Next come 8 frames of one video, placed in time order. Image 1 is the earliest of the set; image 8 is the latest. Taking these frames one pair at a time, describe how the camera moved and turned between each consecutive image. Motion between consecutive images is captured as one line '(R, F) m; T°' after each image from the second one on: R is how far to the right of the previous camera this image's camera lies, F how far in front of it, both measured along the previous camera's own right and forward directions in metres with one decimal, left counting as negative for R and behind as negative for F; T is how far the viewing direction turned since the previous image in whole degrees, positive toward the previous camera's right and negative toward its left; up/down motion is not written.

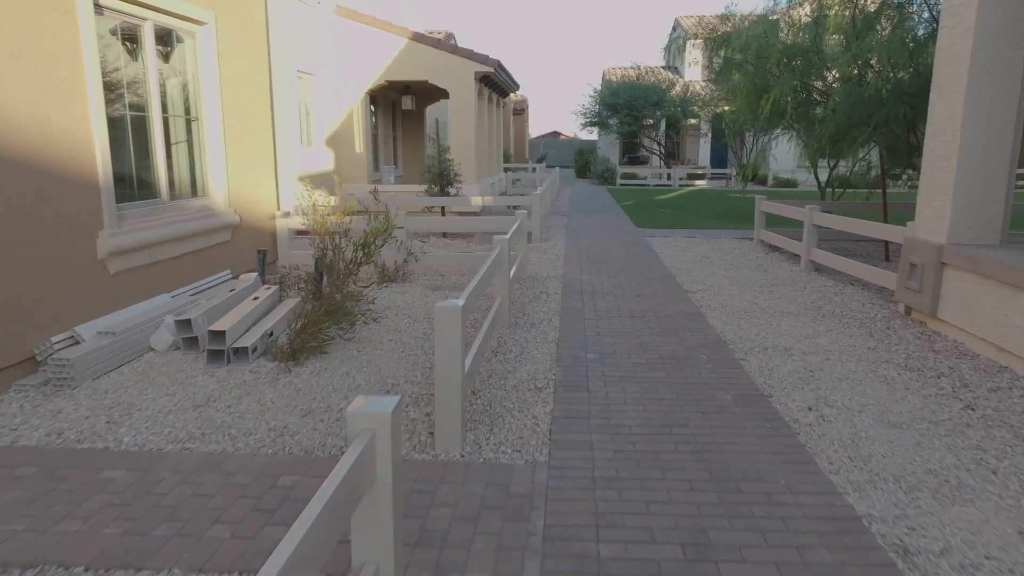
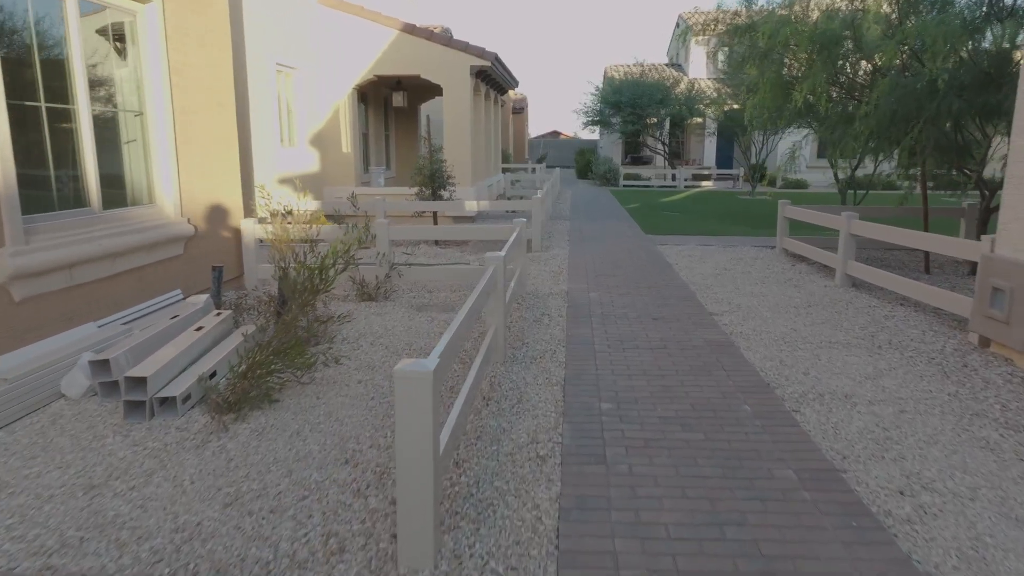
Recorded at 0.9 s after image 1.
(0.0, +1.1) m; 0°
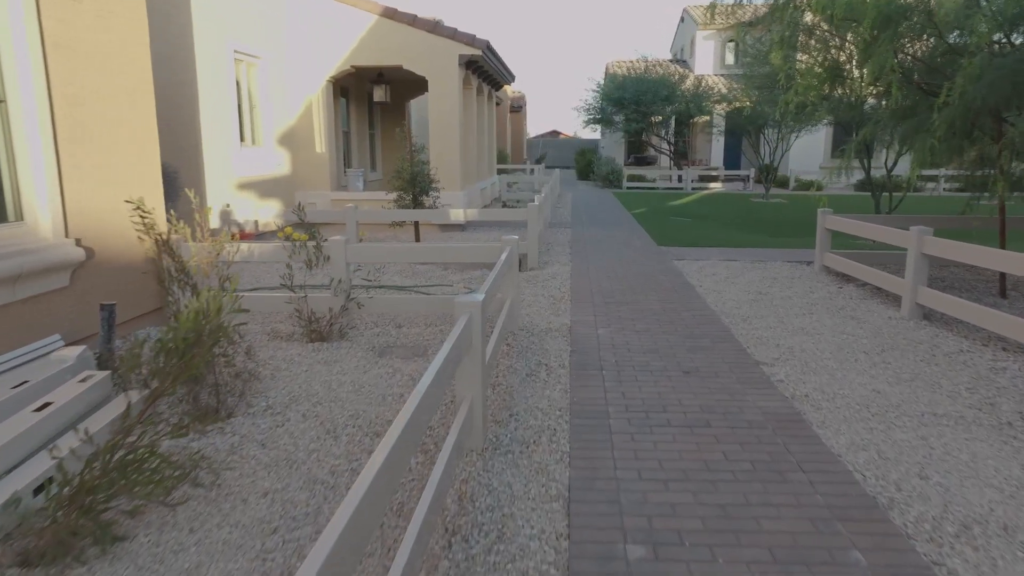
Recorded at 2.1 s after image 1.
(+0.1, +1.7) m; 0°
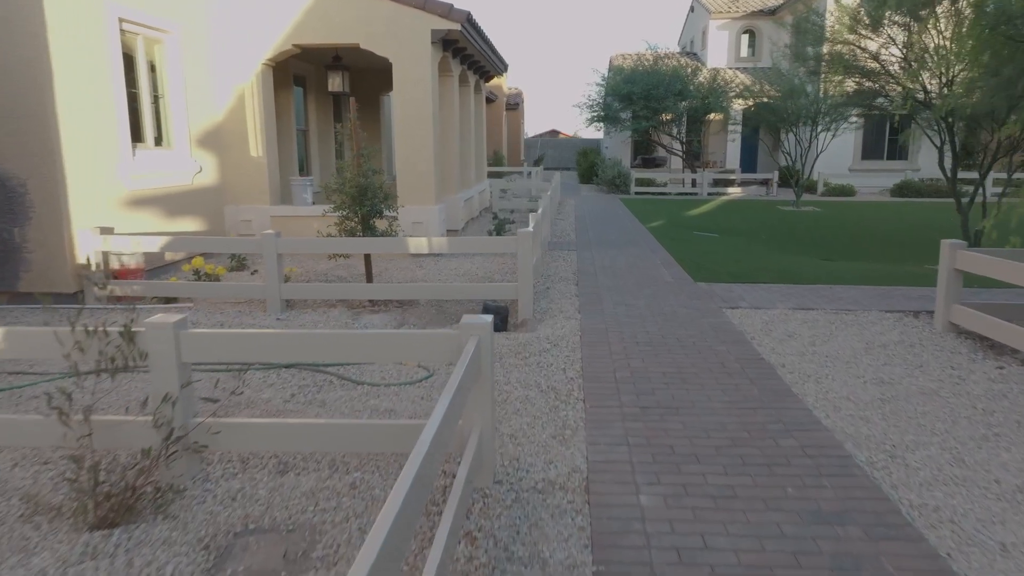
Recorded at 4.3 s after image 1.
(+0.2, +3.1) m; 0°
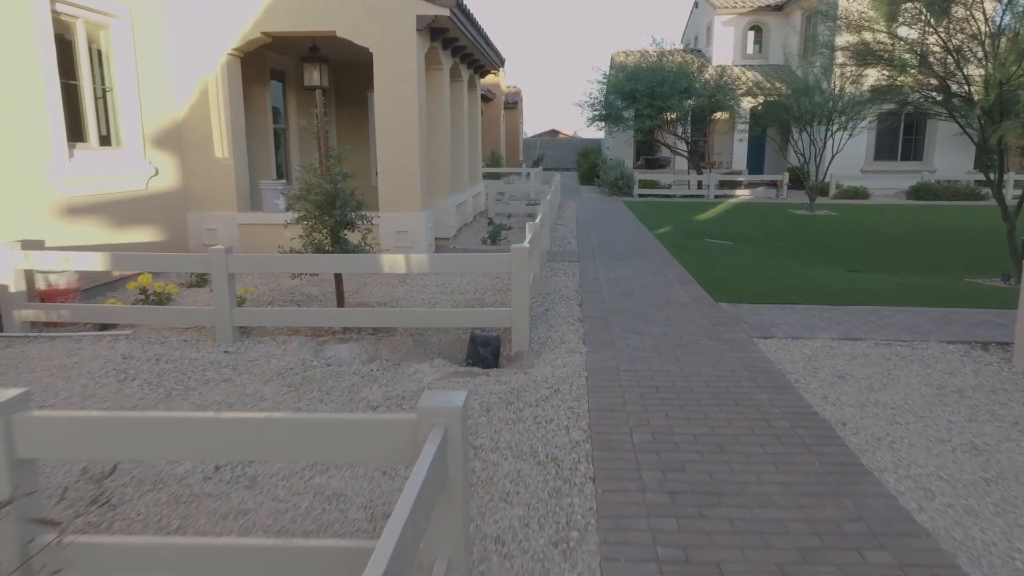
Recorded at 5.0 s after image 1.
(+0.1, +1.2) m; 0°
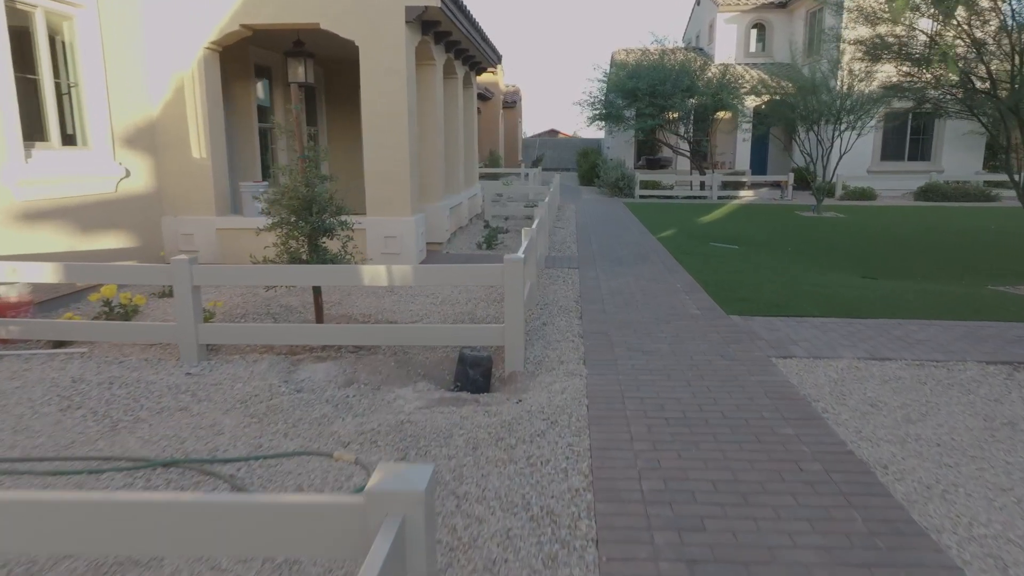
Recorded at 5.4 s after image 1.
(+0.1, +0.6) m; 0°
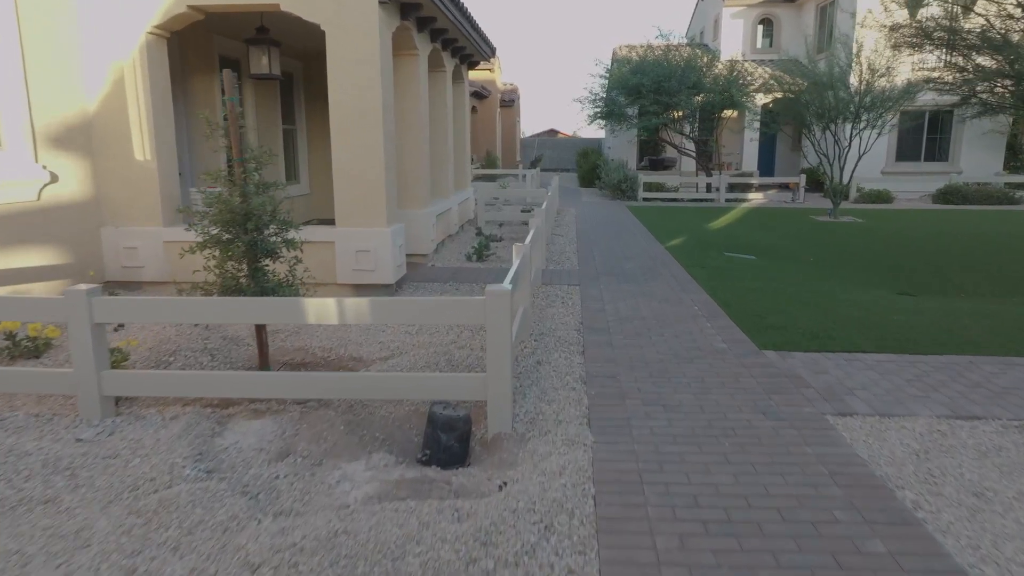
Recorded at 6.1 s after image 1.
(+0.1, +1.2) m; 0°
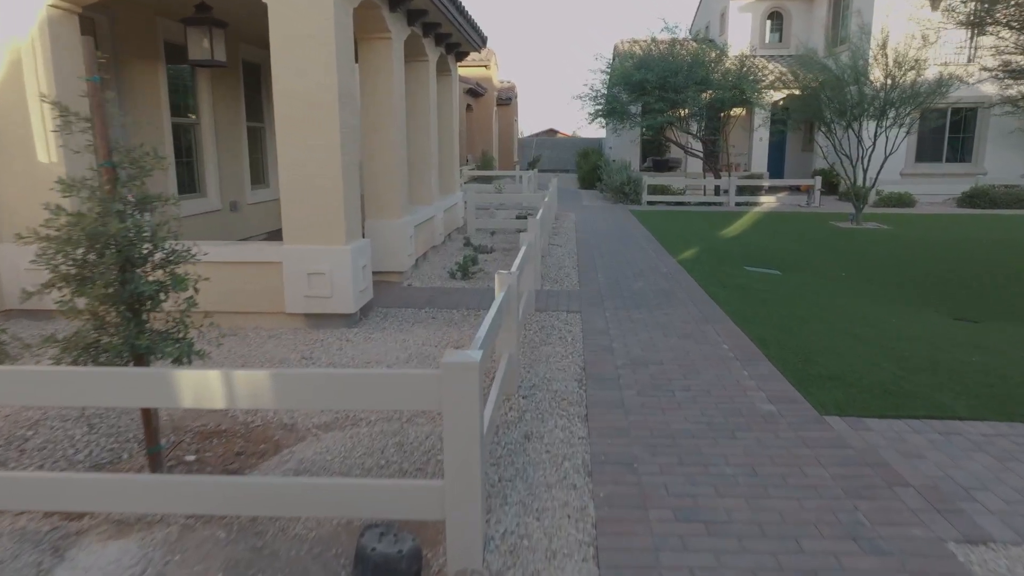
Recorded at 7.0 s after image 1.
(+0.2, +1.5) m; 0°
